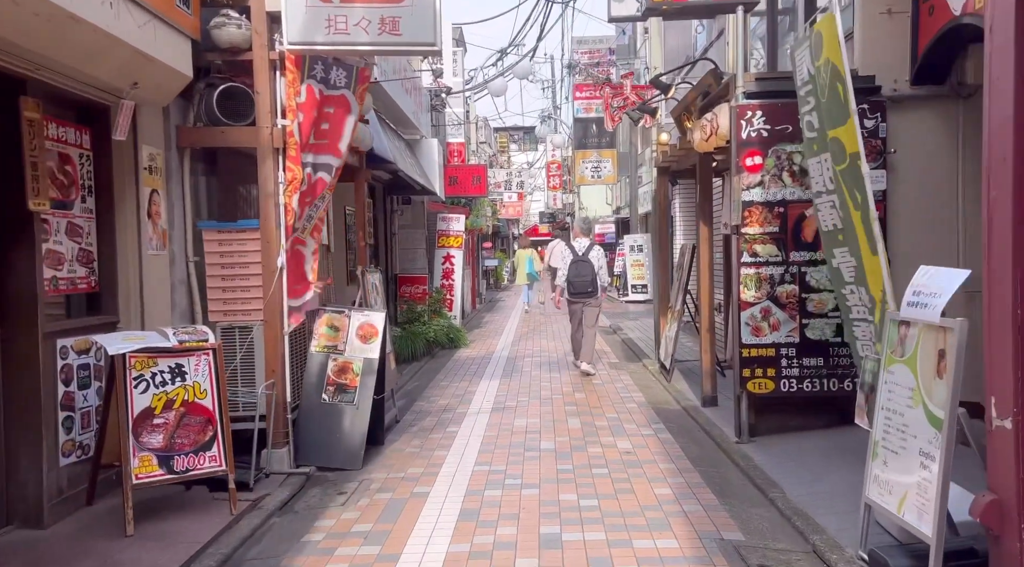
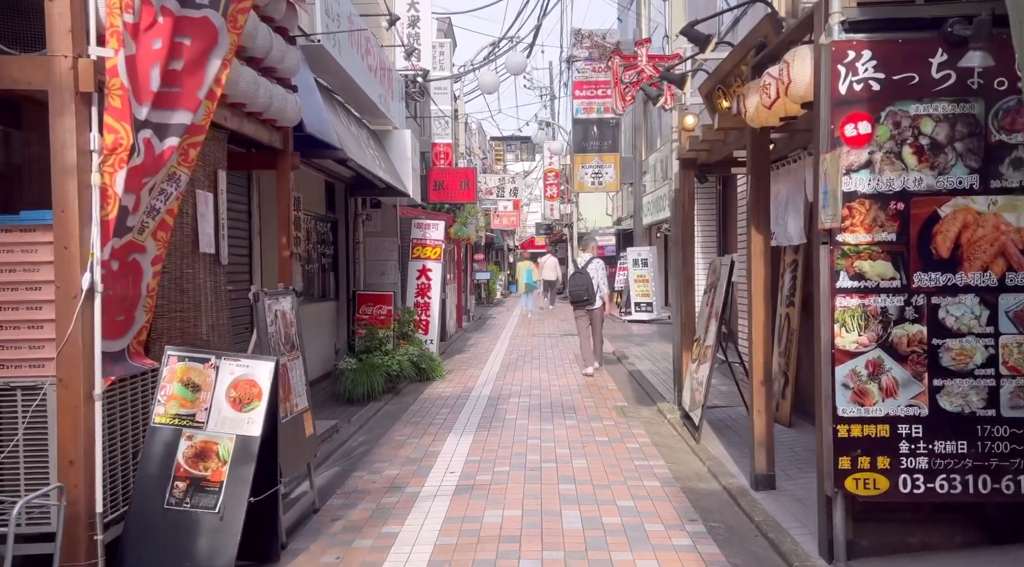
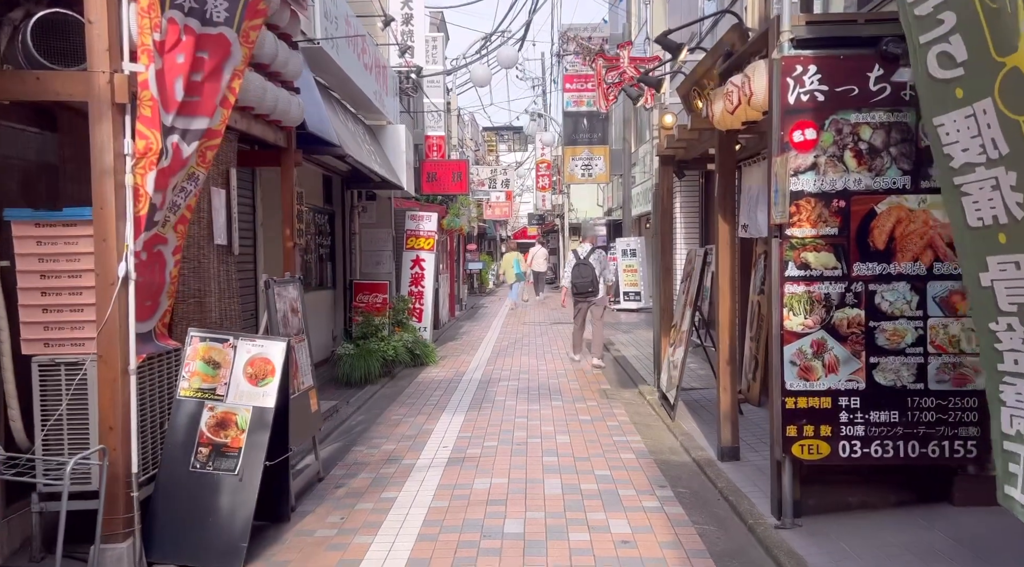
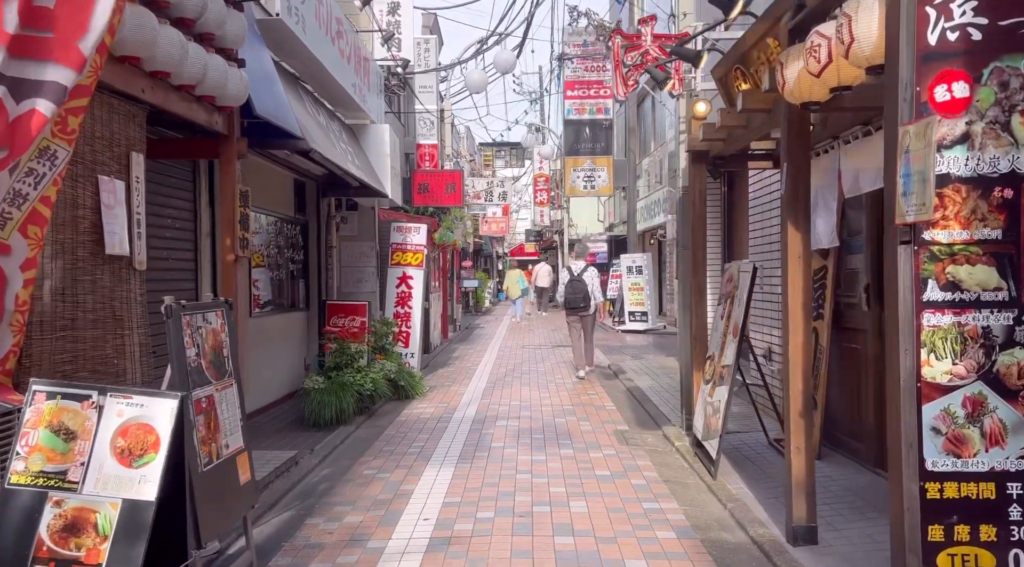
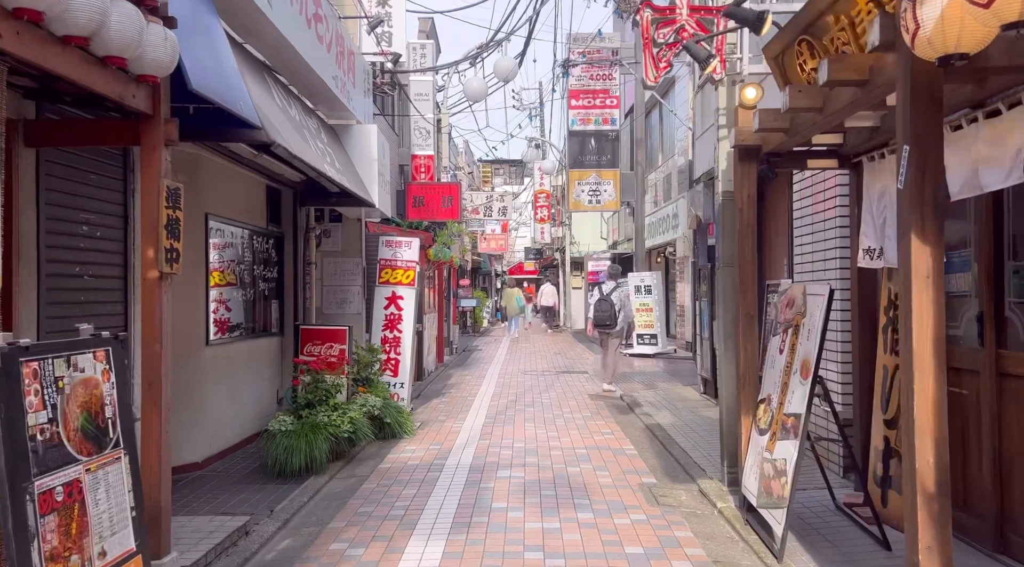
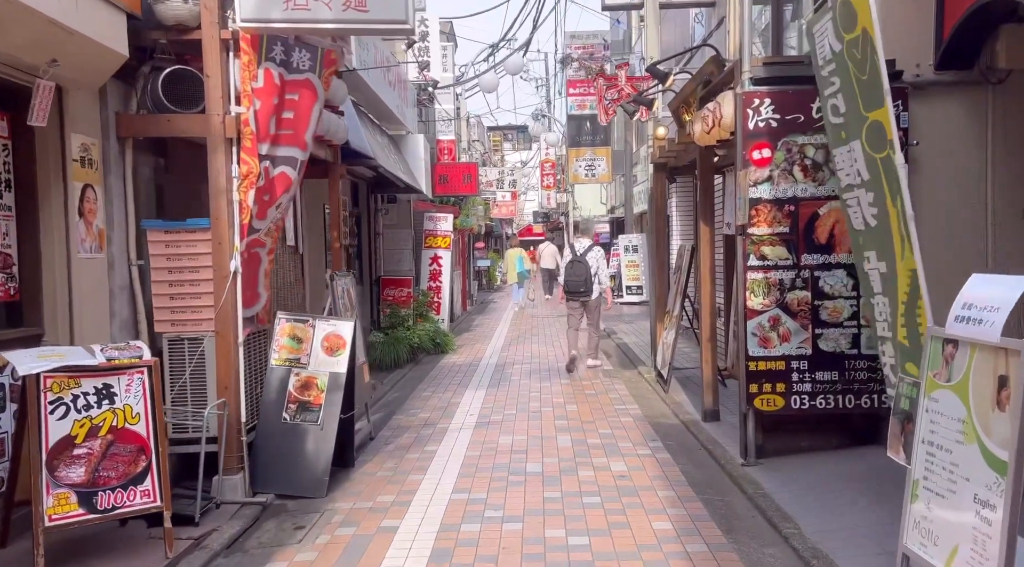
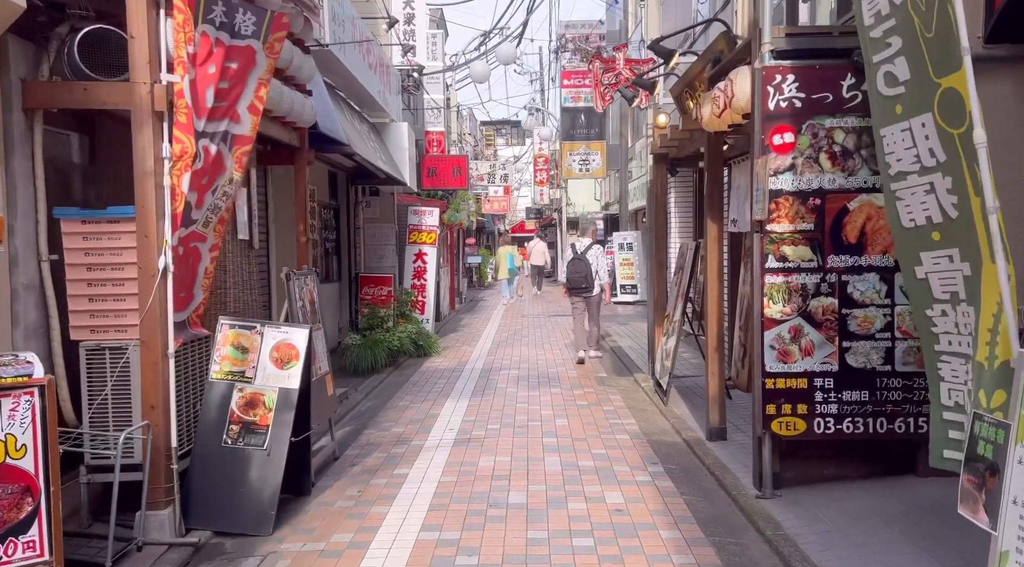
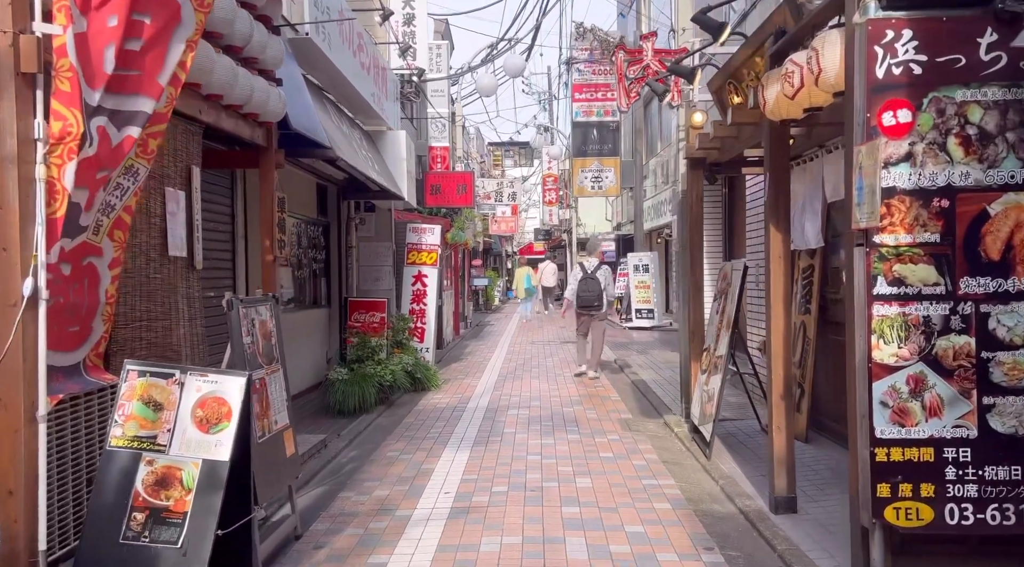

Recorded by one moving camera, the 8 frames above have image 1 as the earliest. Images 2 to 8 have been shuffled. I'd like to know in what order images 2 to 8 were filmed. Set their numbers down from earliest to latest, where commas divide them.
6, 7, 3, 2, 8, 4, 5
